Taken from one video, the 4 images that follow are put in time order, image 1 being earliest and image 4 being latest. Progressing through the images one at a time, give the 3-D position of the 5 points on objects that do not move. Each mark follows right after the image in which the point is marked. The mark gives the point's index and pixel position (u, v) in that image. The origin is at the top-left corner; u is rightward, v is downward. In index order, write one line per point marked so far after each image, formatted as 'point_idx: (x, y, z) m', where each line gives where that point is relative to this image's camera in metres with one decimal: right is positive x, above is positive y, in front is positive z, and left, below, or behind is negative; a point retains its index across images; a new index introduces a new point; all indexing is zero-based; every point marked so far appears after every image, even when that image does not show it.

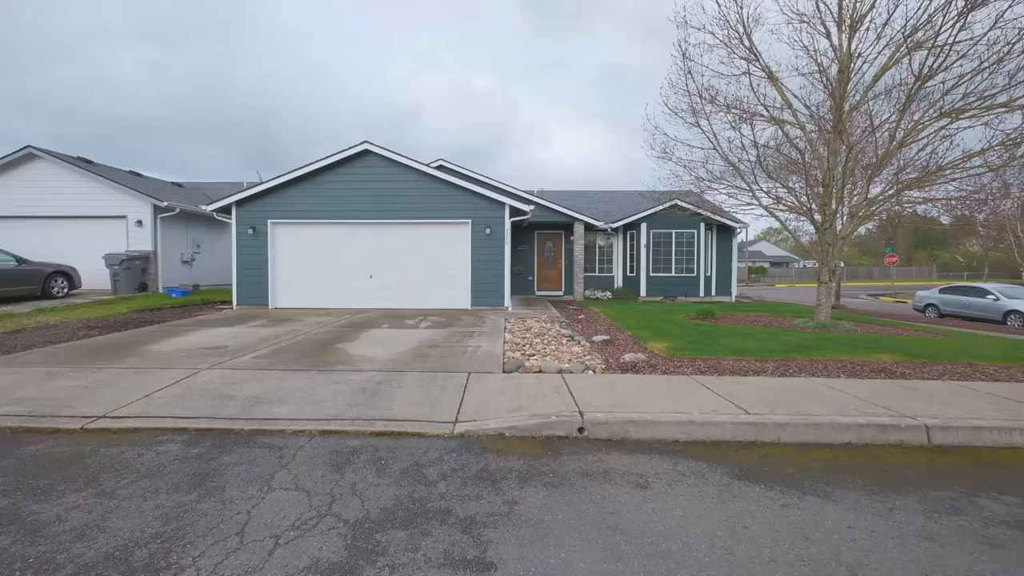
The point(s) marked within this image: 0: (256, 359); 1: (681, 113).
0: (-4.3, -1.2, +7.2) m
1: (+4.3, +4.4, +11.1) m
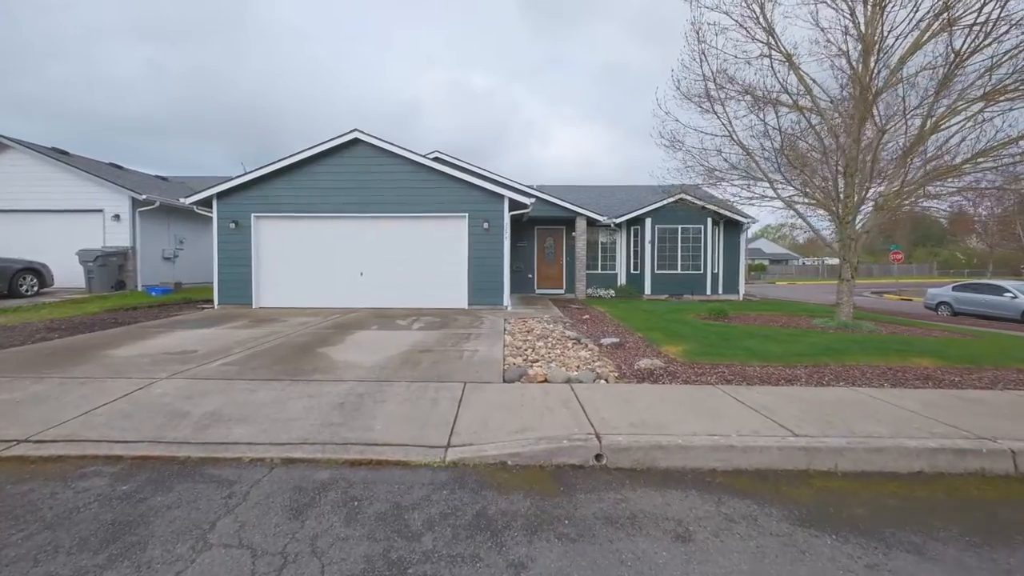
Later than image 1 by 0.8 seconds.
0: (-4.2, -1.1, +6.4) m
1: (+4.3, +4.5, +10.3) m
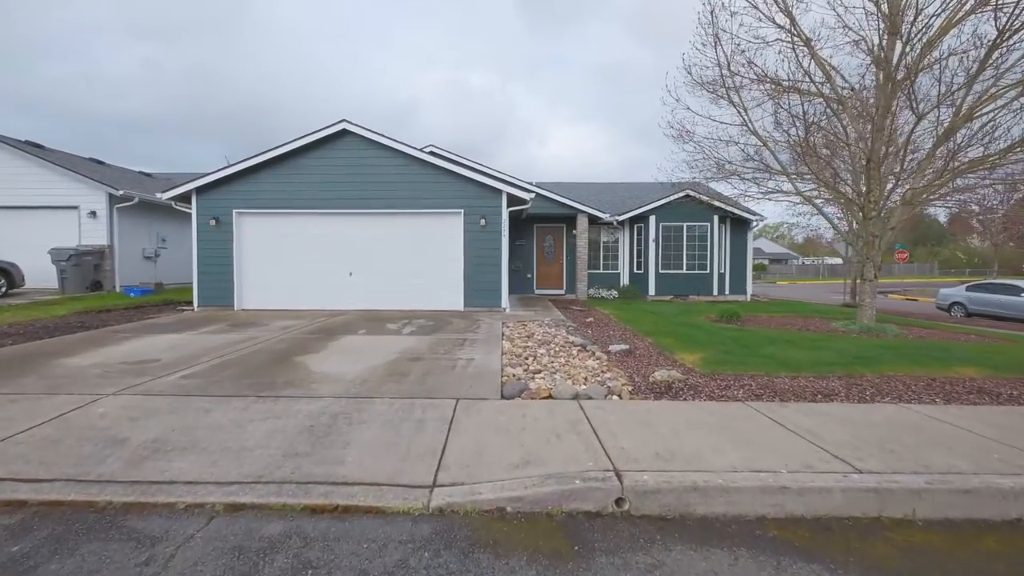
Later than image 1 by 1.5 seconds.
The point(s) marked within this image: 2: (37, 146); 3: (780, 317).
0: (-4.3, -1.2, +5.7) m
1: (+4.3, +4.5, +9.6) m
2: (-17.2, +5.2, +15.8) m
3: (+6.8, -0.7, +11.0) m
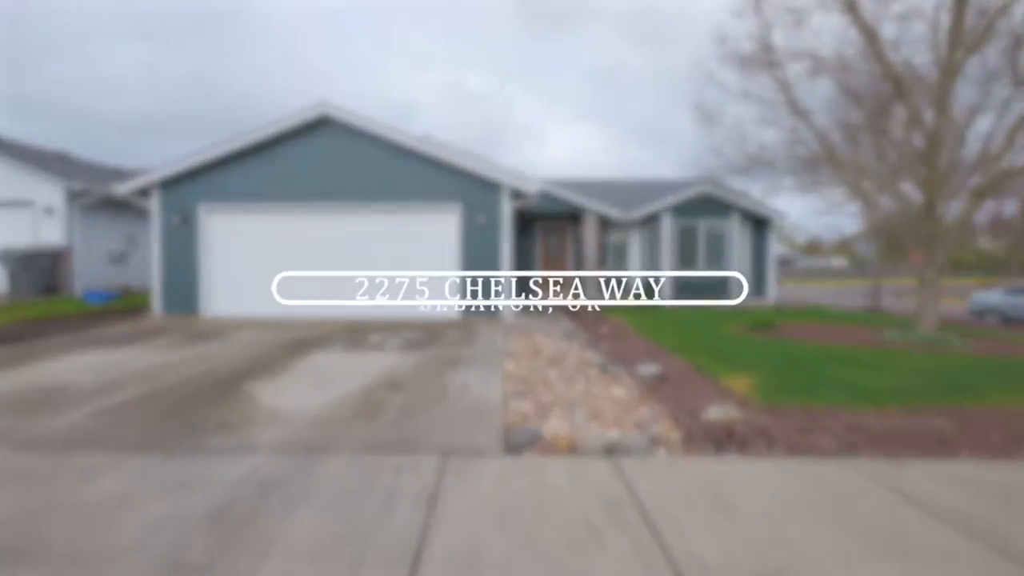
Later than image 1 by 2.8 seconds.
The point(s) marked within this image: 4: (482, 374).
0: (-4.2, -1.3, +4.3) m
1: (+4.3, +4.3, +8.3) m
2: (-17.2, +5.0, +14.5) m
3: (+6.8, -0.8, +9.7) m
4: (-0.4, -1.1, +6.0) m
